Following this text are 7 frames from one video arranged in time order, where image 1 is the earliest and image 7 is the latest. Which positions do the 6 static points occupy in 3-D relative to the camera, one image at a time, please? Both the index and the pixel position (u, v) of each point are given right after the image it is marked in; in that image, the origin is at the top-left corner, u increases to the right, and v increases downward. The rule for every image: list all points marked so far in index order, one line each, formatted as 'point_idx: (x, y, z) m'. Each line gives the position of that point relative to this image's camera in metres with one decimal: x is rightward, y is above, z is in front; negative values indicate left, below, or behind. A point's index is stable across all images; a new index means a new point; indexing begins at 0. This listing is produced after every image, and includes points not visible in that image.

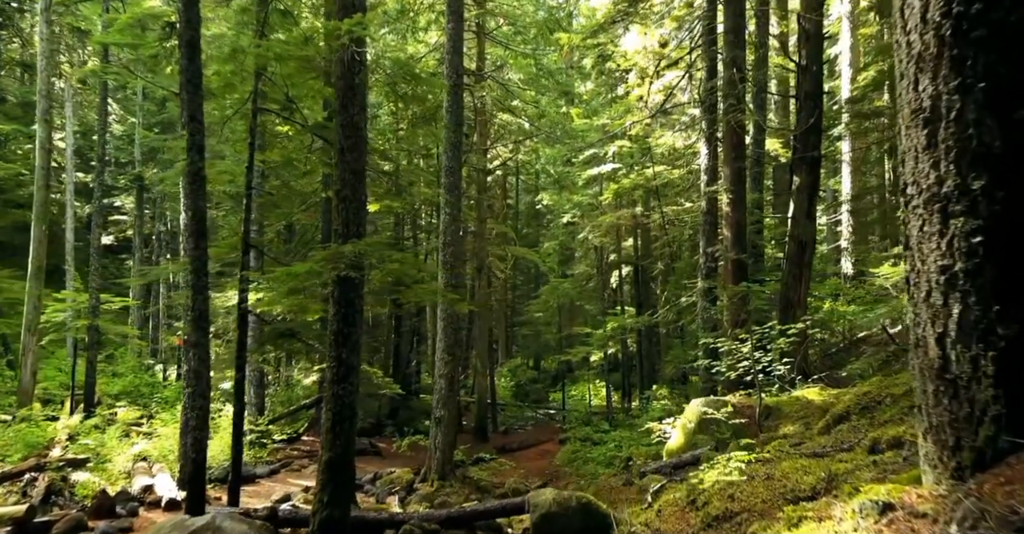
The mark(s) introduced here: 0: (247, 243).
0: (-3.4, +0.3, +11.5) m
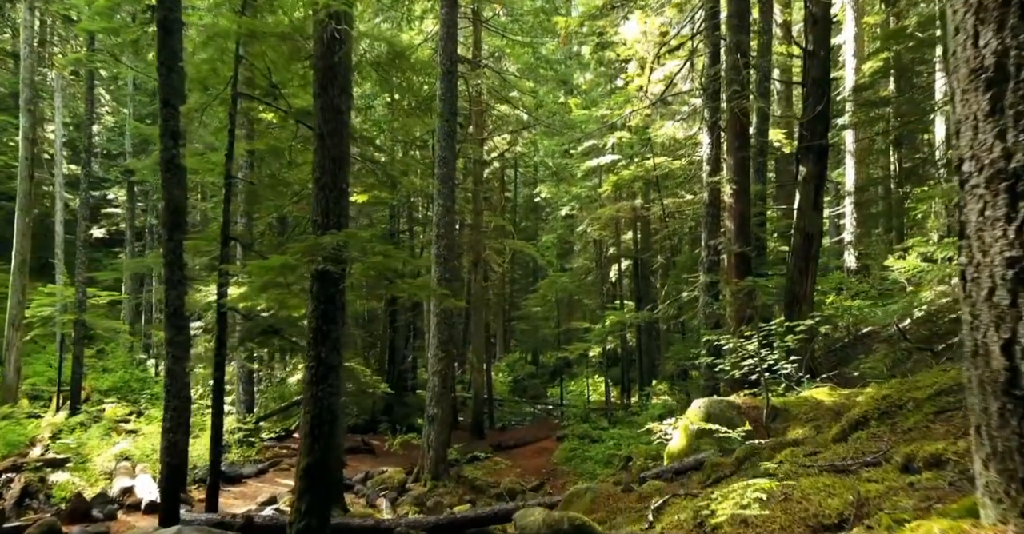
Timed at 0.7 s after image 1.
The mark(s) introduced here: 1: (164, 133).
0: (-3.5, +0.4, +10.9) m
1: (-4.1, +1.6, +10.3) m
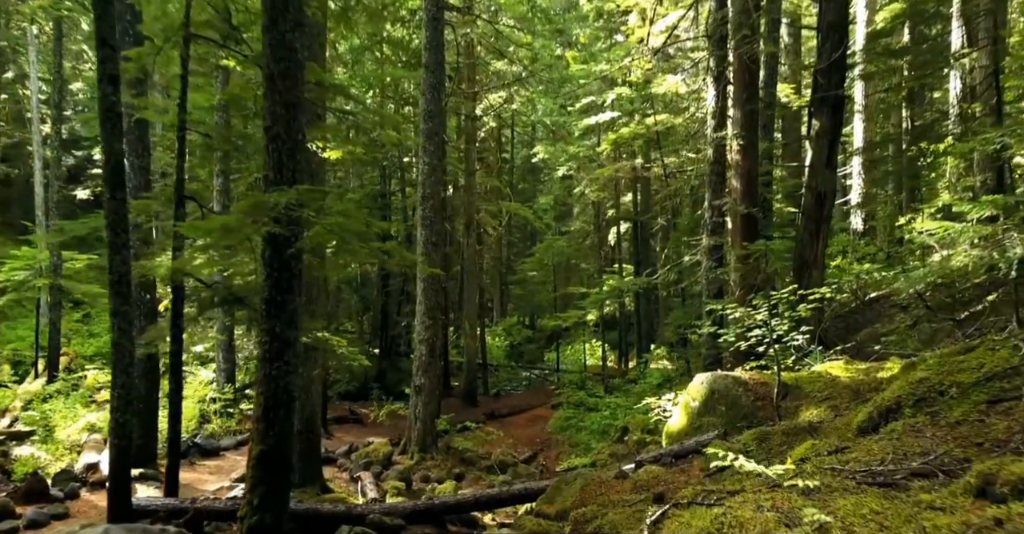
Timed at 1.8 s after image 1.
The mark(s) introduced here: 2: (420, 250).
0: (-3.7, +0.8, +9.9) m
1: (-4.3, +2.0, +9.2) m
2: (-1.7, +0.3, +16.6) m
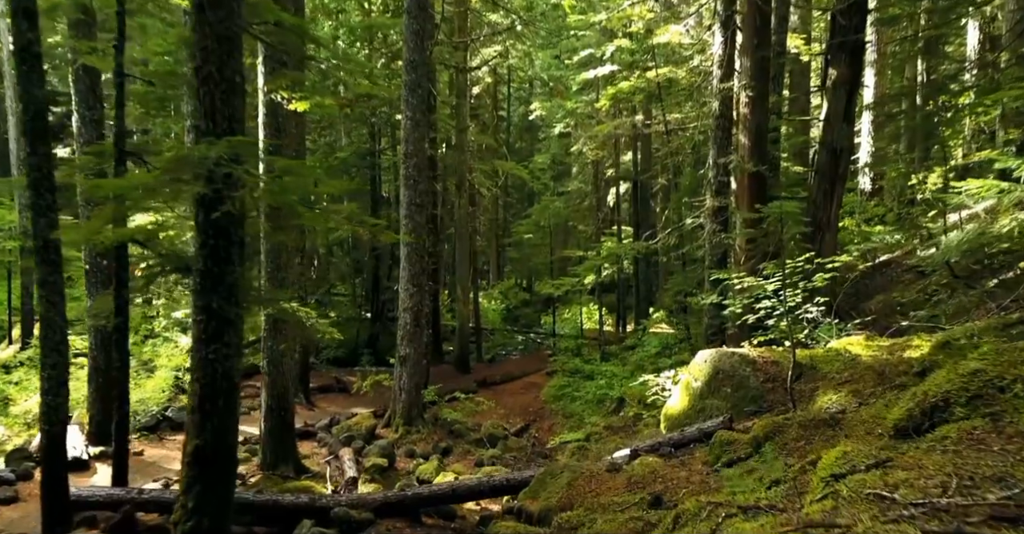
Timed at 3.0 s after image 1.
0: (-3.9, +1.2, +8.7) m
1: (-4.5, +2.3, +8.1) m
2: (-1.9, +1.0, +15.6) m
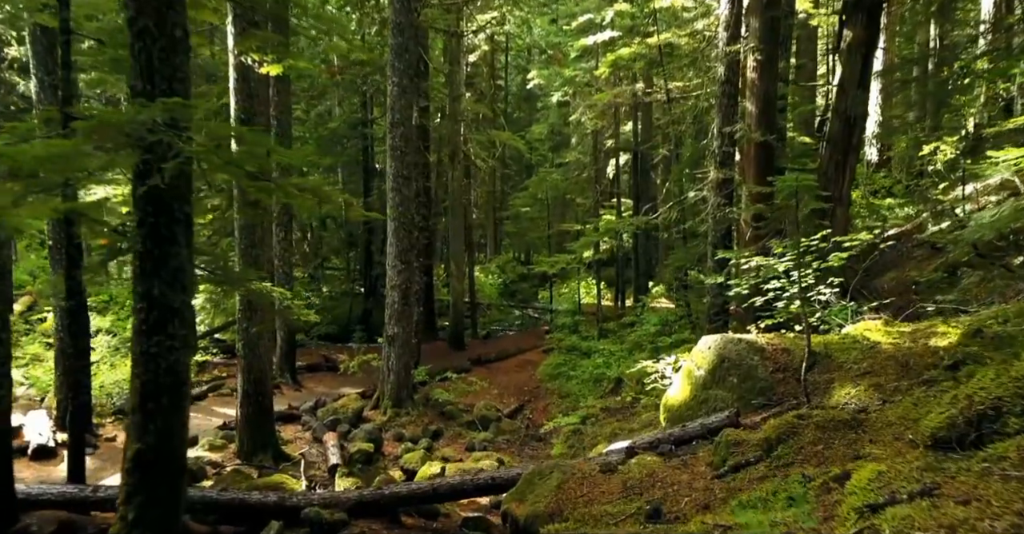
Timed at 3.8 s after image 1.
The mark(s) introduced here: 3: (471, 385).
0: (-4.0, +1.4, +7.9) m
1: (-4.6, +2.5, +7.2) m
2: (-2.0, +1.4, +14.8) m
3: (-0.9, -2.5, +18.4) m
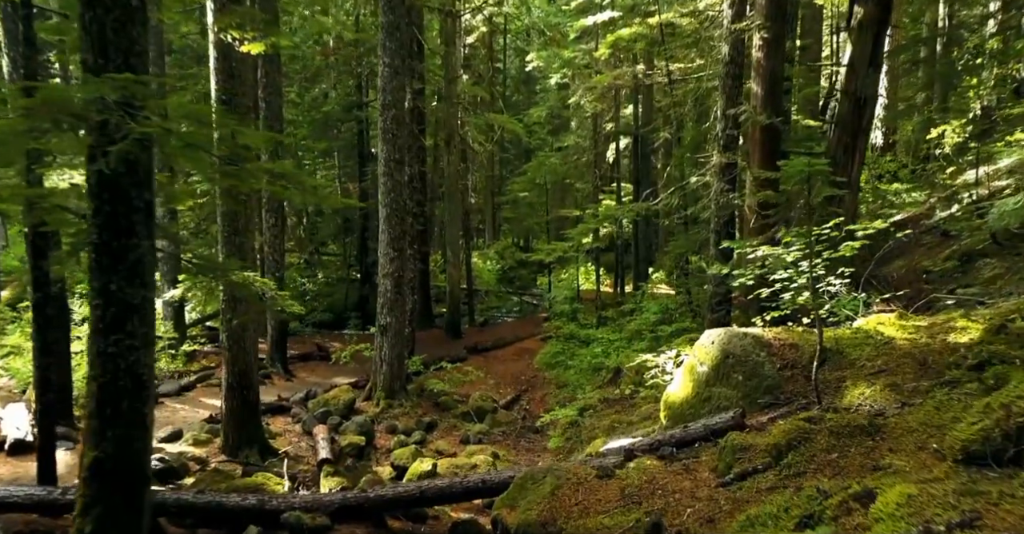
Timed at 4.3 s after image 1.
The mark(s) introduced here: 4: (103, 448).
0: (-4.1, +1.5, +7.5) m
1: (-4.7, +2.6, +6.7) m
2: (-2.1, +1.6, +14.3) m
3: (-0.9, -2.2, +18.0) m
4: (-2.6, -1.1, +5.6) m
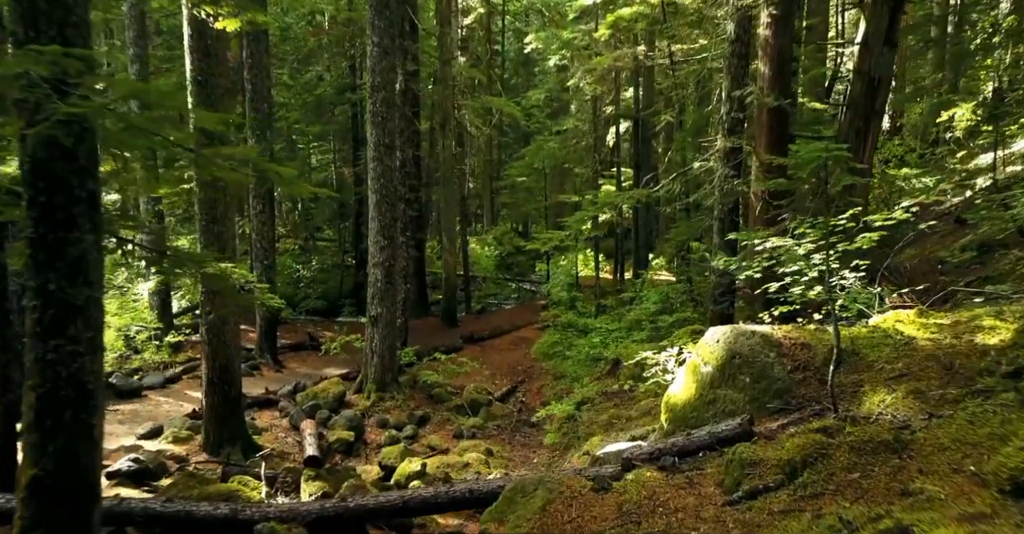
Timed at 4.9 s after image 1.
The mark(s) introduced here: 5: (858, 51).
0: (-4.1, +1.5, +6.9) m
1: (-4.7, +2.6, +6.1) m
2: (-2.2, +1.8, +13.7) m
3: (-1.0, -2.0, +17.5) m
4: (-2.7, -1.1, +5.1) m
5: (+3.7, +2.3, +9.3) m
